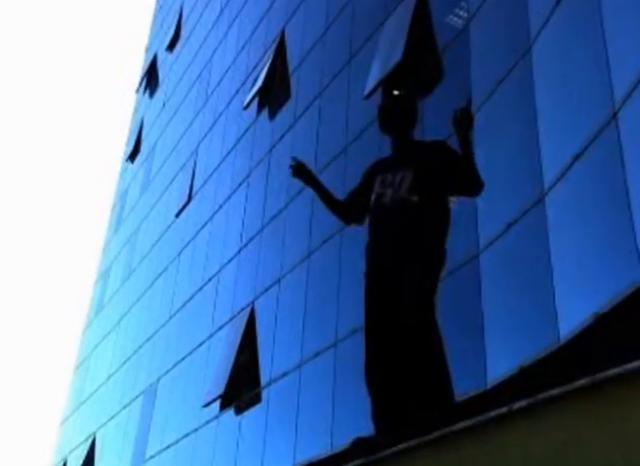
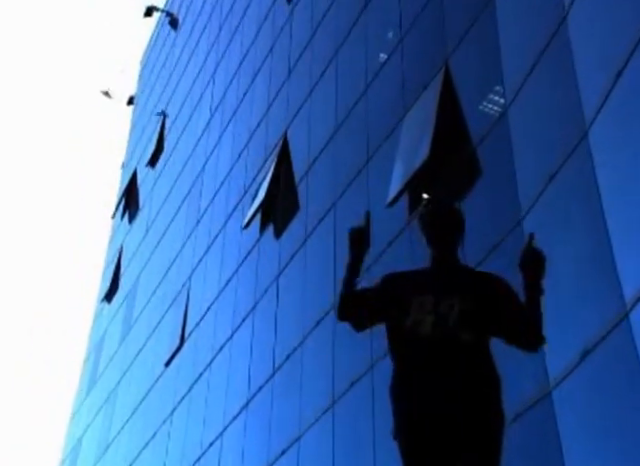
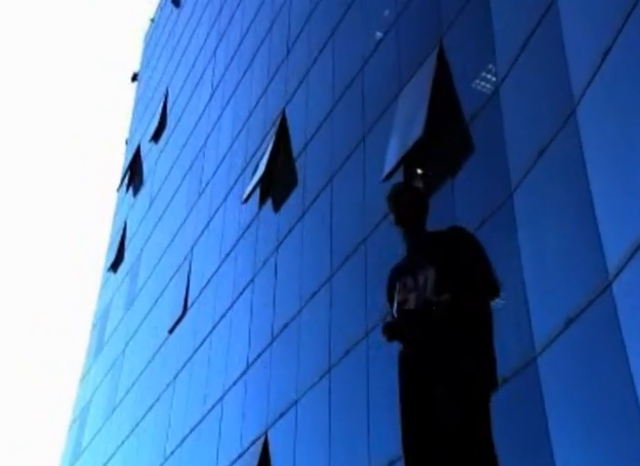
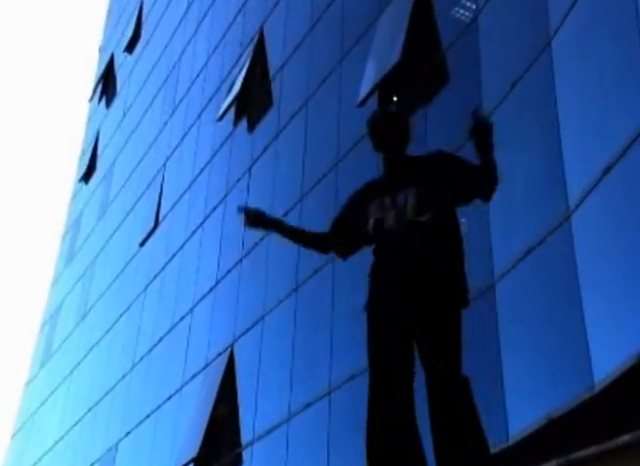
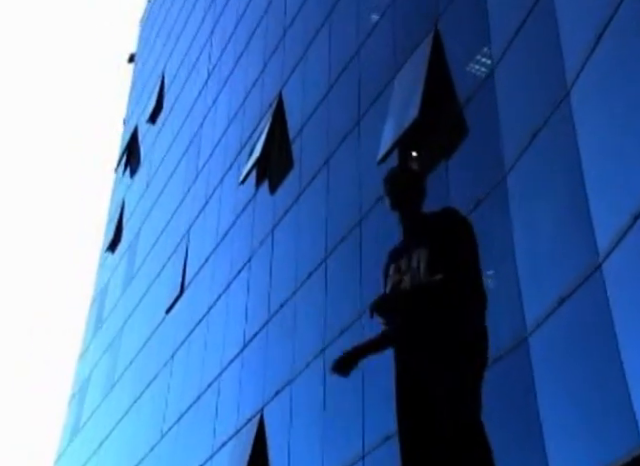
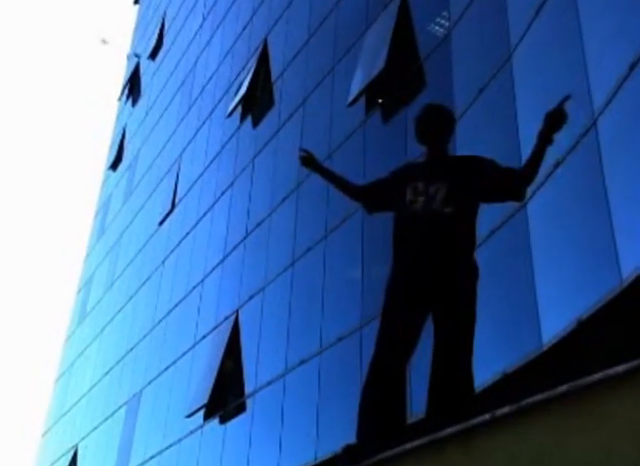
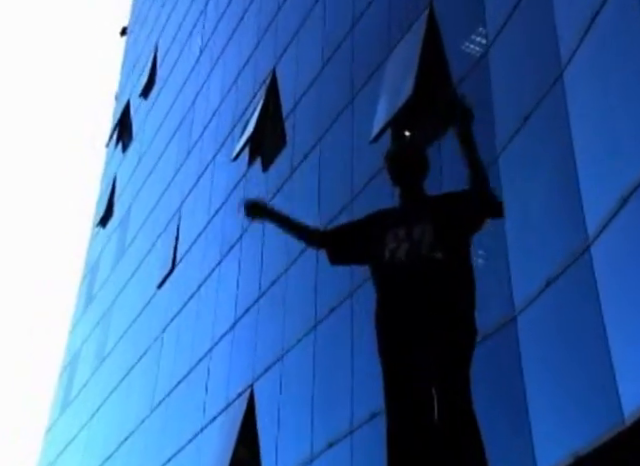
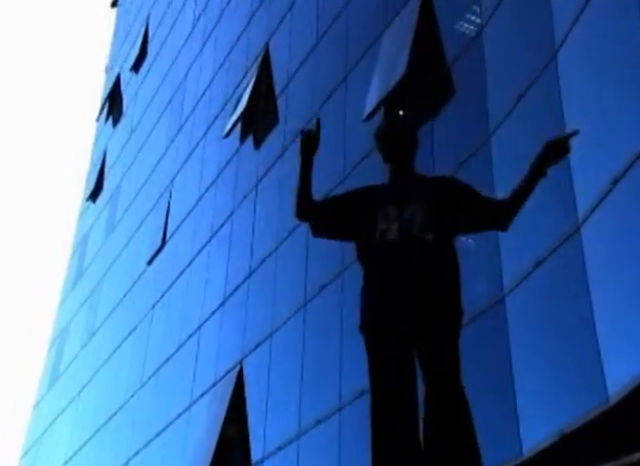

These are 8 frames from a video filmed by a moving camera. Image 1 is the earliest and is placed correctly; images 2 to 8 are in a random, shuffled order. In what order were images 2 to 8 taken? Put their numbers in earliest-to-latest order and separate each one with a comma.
6, 4, 8, 7, 5, 3, 2
